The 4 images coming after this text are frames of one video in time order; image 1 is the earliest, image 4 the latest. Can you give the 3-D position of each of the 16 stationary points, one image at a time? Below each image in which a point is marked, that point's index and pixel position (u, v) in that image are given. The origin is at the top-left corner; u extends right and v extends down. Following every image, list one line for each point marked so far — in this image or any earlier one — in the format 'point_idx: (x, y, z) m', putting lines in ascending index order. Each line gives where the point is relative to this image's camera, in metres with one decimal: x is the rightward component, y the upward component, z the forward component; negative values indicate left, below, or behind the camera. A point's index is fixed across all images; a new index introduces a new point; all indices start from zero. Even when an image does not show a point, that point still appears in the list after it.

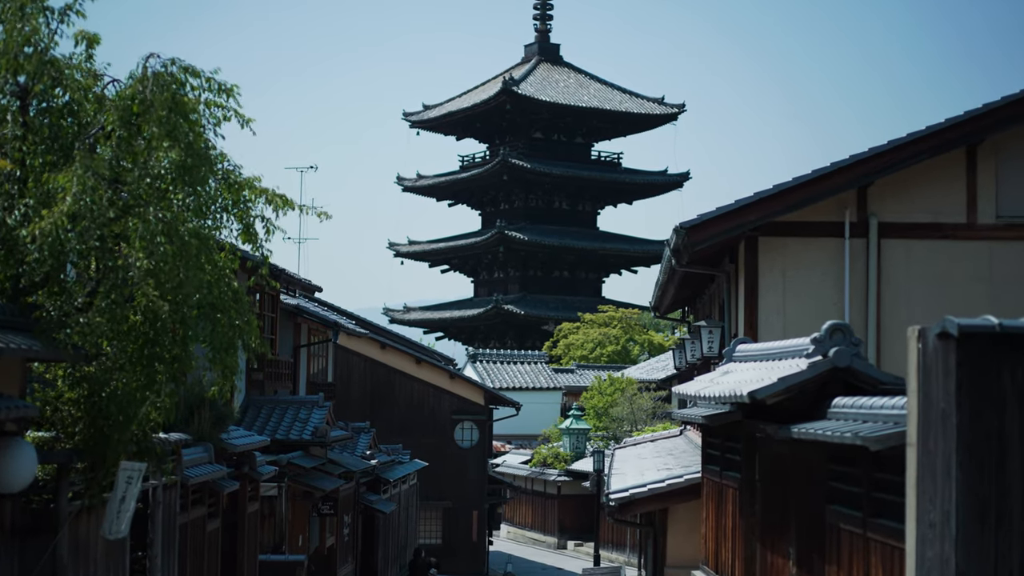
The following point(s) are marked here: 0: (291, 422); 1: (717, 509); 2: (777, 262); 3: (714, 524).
0: (-3.3, -2.0, +17.9) m
1: (+2.0, -2.2, +12.0) m
2: (+2.8, +0.3, +12.7) m
3: (+2.0, -2.4, +12.0) m
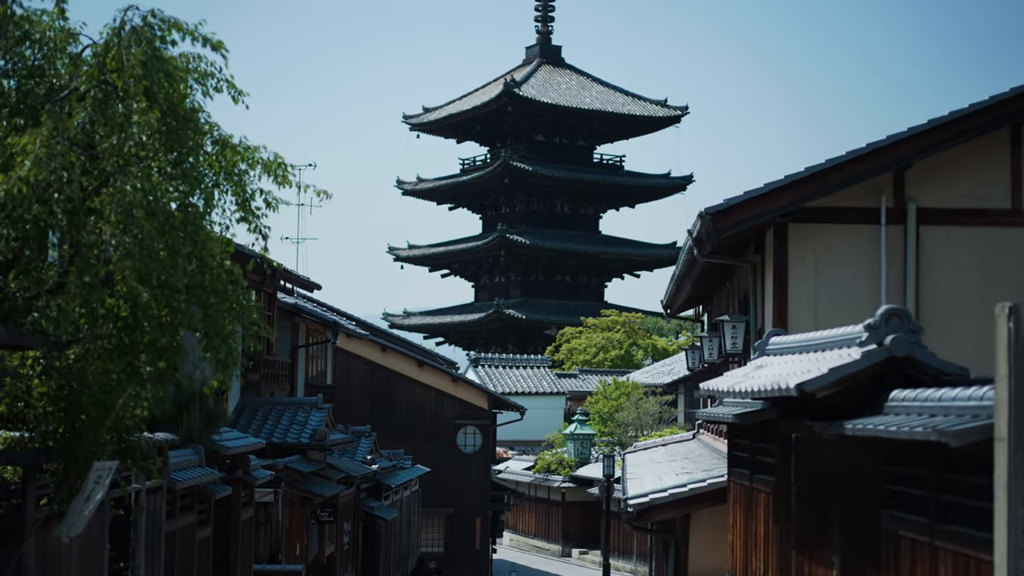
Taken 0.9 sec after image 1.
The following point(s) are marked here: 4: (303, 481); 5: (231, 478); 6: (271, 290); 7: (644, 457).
0: (-3.2, -1.9, +17.0) m
1: (+2.2, -2.1, +11.1) m
2: (+2.9, +0.4, +11.9) m
3: (+2.1, -2.3, +11.2) m
4: (-2.8, -2.6, +16.3) m
5: (-3.0, -2.0, +12.8) m
6: (-3.9, 0.0, +19.3) m
7: (+2.1, -2.7, +19.2) m
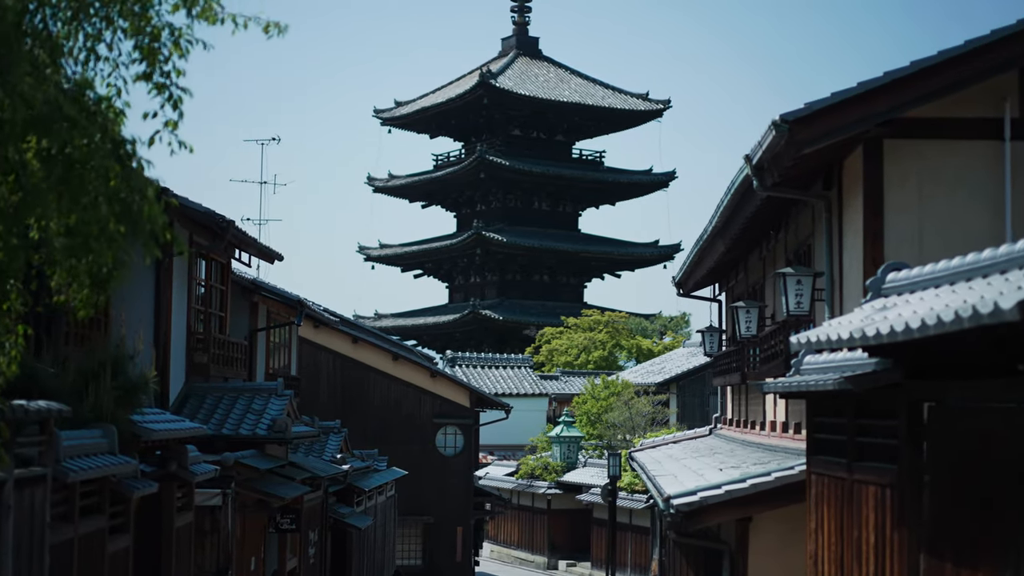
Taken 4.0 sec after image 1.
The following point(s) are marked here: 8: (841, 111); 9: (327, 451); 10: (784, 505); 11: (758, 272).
0: (-3.2, -1.5, +14.1) m
1: (+2.3, -1.6, +8.4) m
2: (+3.0, +0.9, +9.2) m
3: (+2.3, -1.7, +8.4) m
4: (-2.8, -2.2, +13.4) m
5: (-2.9, -1.5, +9.9) m
6: (-4.0, +0.4, +16.4) m
7: (+2.0, -2.3, +16.4) m
8: (+2.4, +1.3, +8.9) m
9: (-2.7, -2.4, +17.7) m
10: (+2.3, -1.8, +10.0) m
11: (+3.0, +0.2, +14.9) m
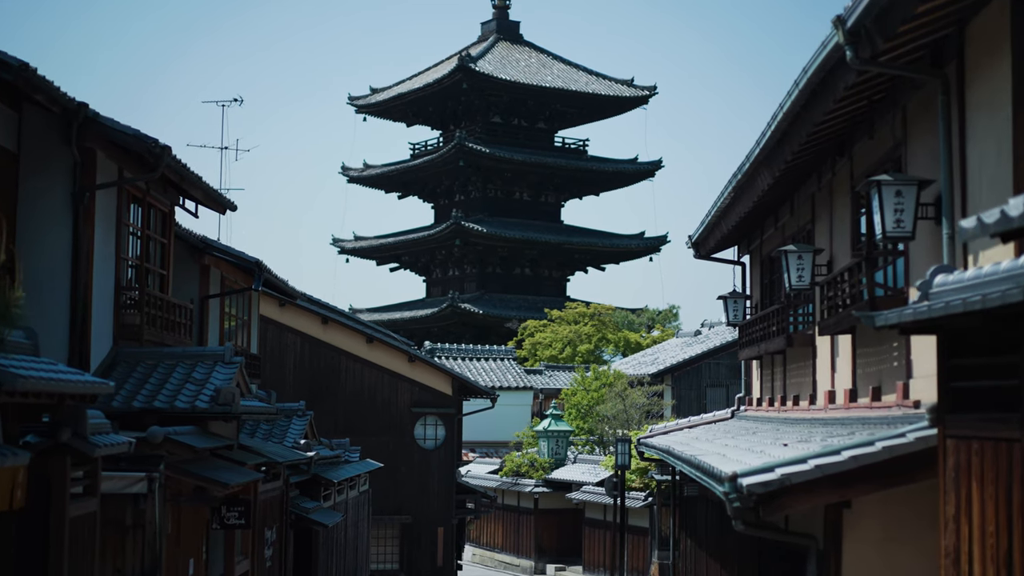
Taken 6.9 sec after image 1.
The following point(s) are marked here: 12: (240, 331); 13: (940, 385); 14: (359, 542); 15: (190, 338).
0: (-3.2, -0.9, +11.5) m
1: (+2.4, -1.0, +5.8) m
2: (+3.1, +1.5, +6.7) m
3: (+2.4, -1.2, +5.9) m
4: (-2.8, -1.6, +10.8) m
5: (-2.8, -0.9, +7.3) m
6: (-4.0, +1.0, +13.8) m
7: (+2.0, -1.7, +13.9) m
8: (+2.5, +1.9, +6.3) m
9: (-2.8, -1.8, +15.0) m
10: (+2.3, -1.2, +7.4) m
11: (+3.0, +0.8, +12.3) m
12: (-4.4, -0.7, +19.6) m
13: (+2.3, -0.5, +6.6) m
14: (-2.5, -4.2, +20.0) m
15: (-4.0, -0.6, +14.9) m
